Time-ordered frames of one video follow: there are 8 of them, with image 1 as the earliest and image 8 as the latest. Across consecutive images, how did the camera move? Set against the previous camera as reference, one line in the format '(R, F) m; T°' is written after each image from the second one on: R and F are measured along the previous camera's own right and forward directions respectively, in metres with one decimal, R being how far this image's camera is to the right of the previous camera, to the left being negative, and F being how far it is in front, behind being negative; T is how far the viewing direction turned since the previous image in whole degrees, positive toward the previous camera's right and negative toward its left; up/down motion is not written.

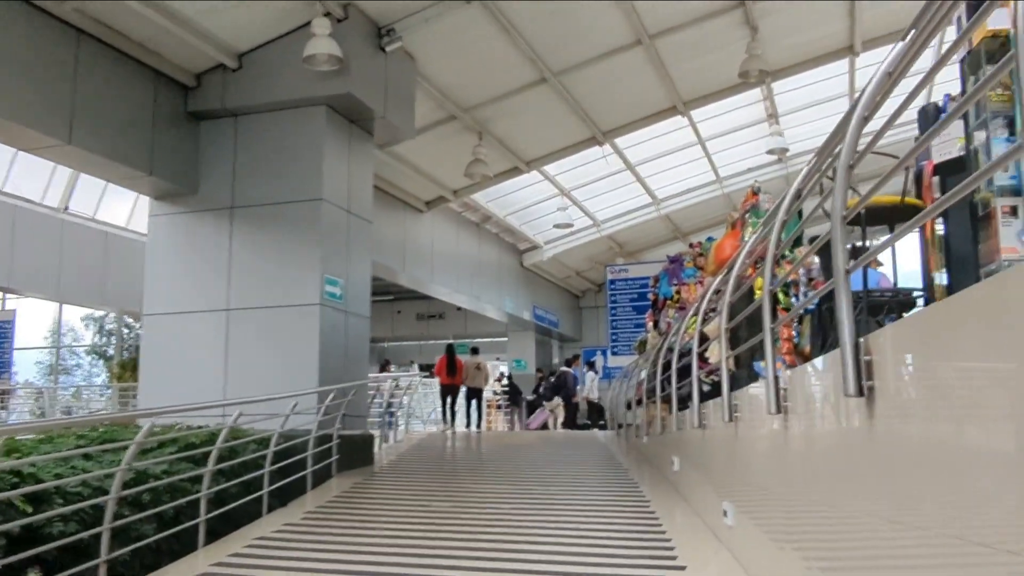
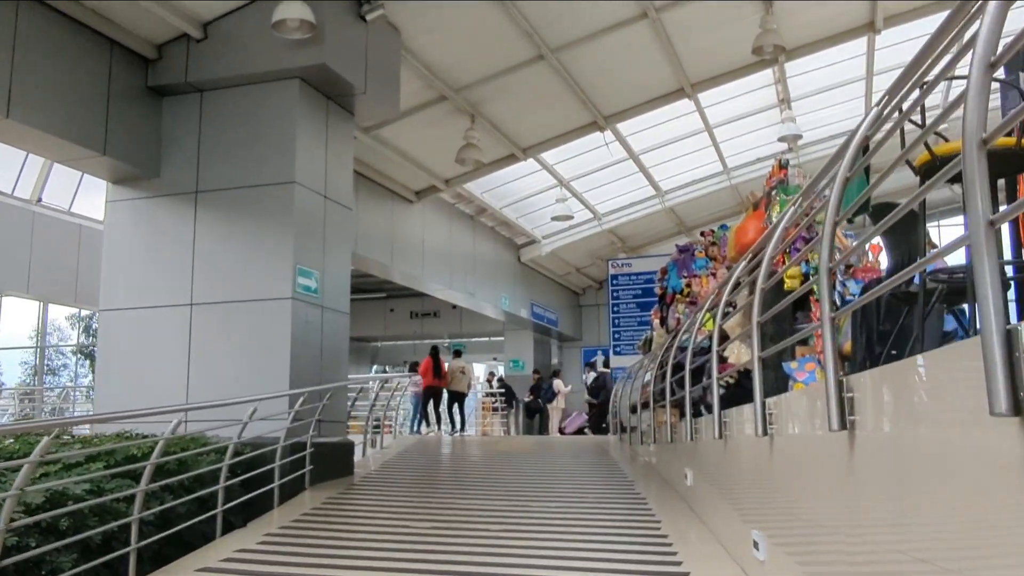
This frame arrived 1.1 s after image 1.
(0.0, +0.8) m; 0°
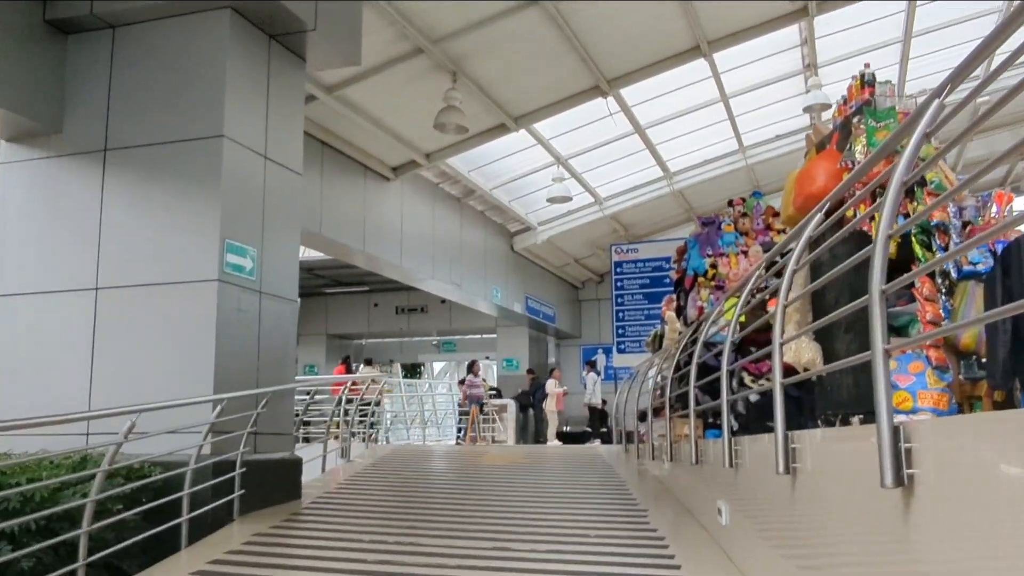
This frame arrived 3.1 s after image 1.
(+0.1, +1.5) m; 0°
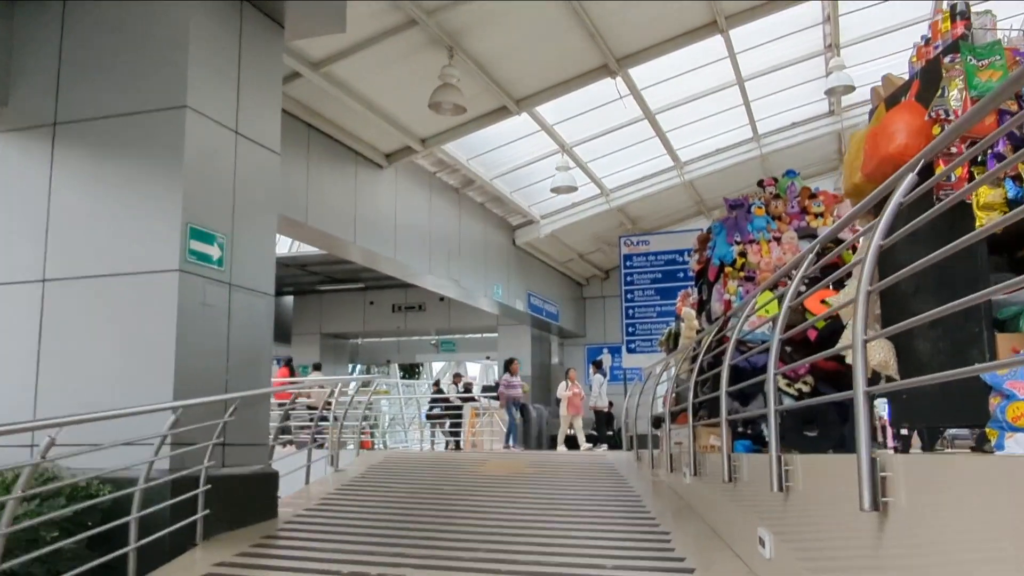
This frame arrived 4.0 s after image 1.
(0.0, +0.7) m; 0°
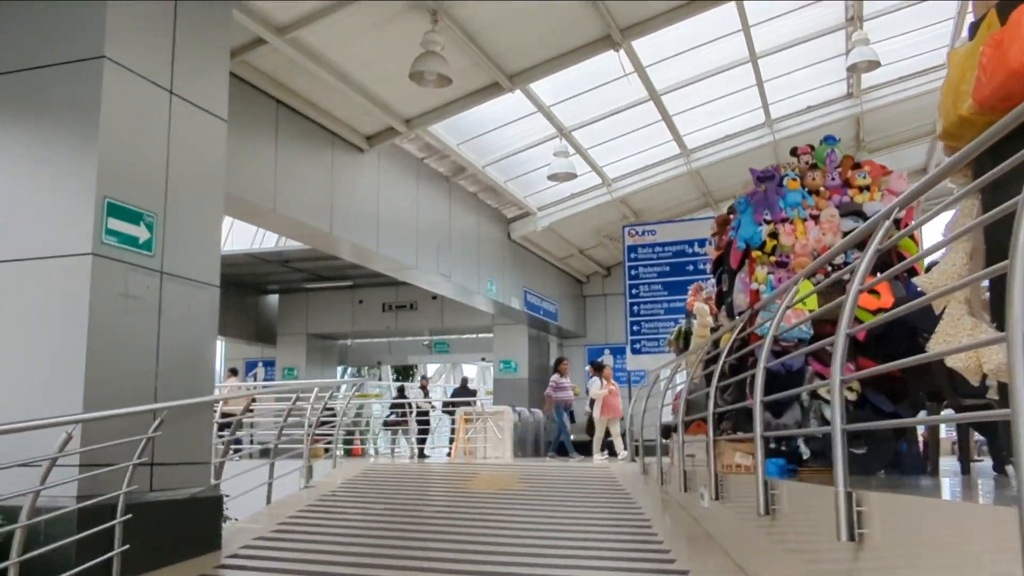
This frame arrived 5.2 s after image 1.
(+0.1, +0.9) m; 0°
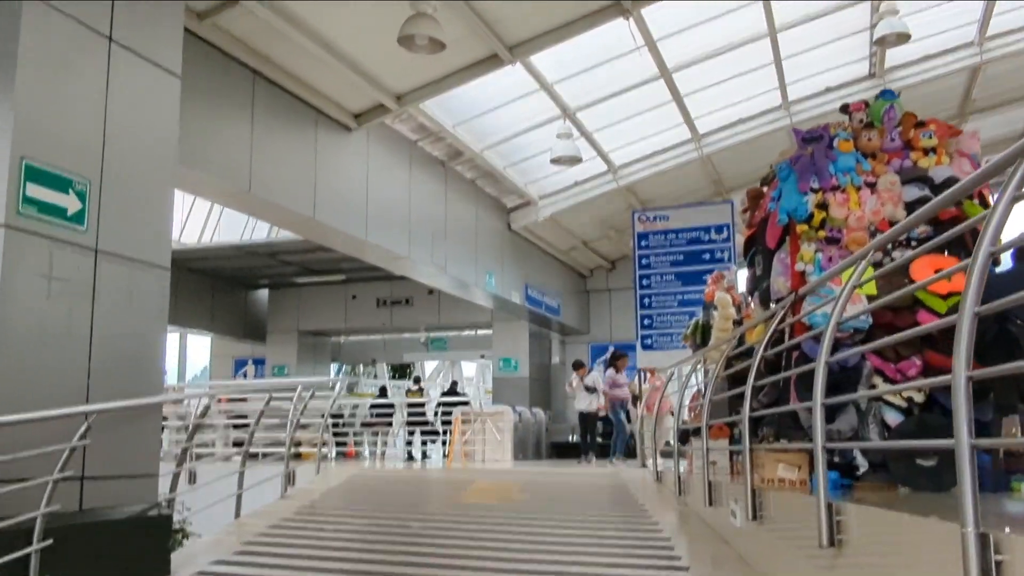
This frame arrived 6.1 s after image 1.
(0.0, +0.7) m; 0°
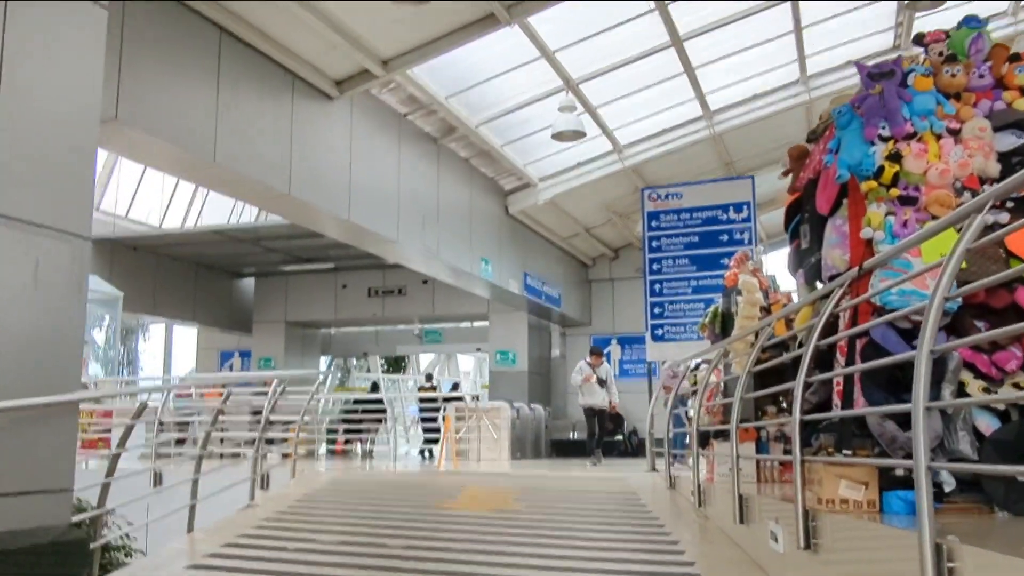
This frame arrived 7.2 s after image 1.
(0.0, +0.8) m; 0°
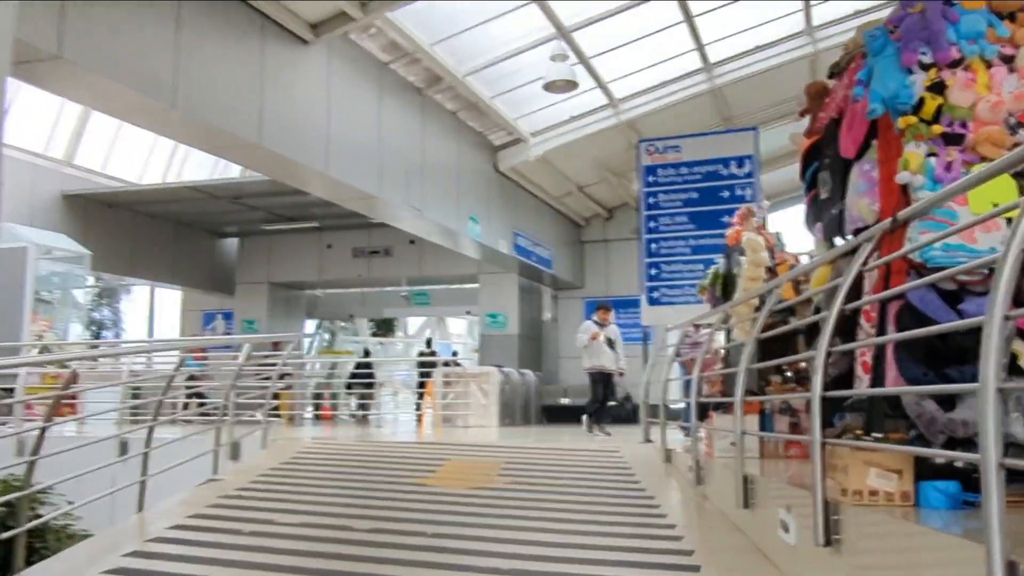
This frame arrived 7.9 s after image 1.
(+0.1, +0.5) m; 0°
